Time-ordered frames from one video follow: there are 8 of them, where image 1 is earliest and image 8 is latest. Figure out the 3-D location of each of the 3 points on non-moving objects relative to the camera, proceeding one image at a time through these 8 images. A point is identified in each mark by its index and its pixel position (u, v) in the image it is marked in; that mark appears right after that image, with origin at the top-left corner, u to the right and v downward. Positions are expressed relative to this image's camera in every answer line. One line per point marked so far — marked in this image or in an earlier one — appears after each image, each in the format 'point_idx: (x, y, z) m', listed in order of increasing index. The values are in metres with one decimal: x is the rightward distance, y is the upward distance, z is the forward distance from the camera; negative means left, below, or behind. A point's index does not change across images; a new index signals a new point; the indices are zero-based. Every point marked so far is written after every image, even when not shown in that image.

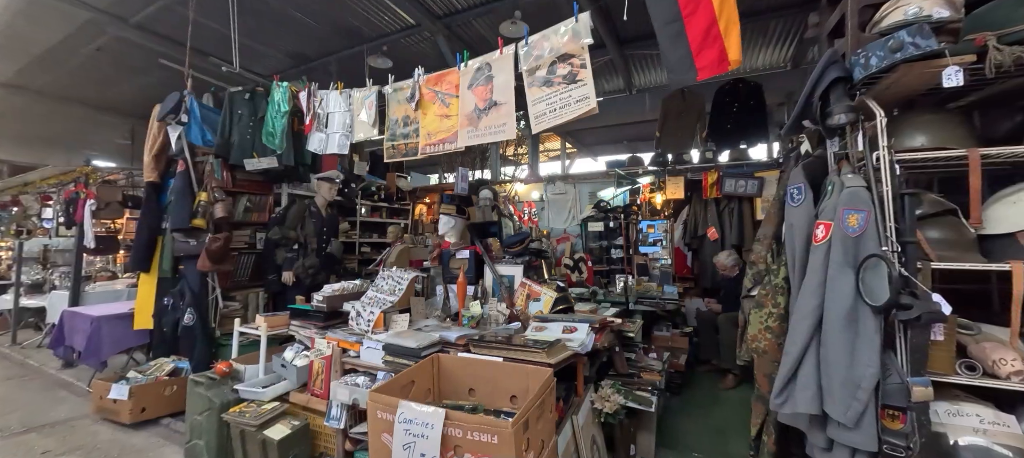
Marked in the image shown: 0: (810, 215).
0: (+1.0, 0.0, +1.3) m
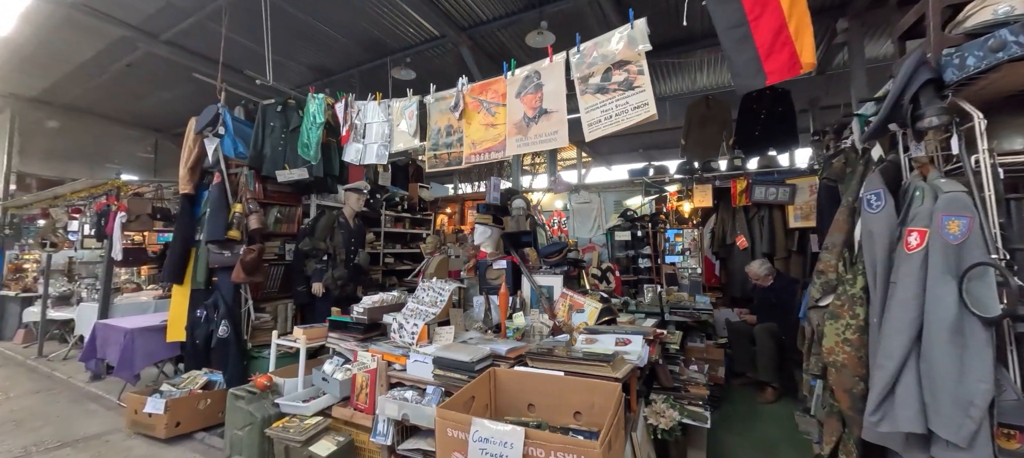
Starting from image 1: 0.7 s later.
0: (+1.2, 0.0, +1.2) m
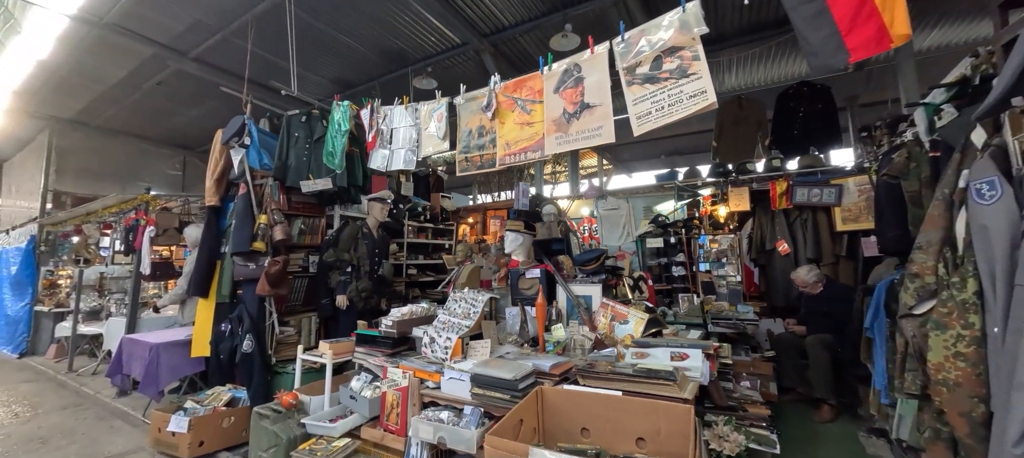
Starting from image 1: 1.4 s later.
0: (+1.4, 0.0, +1.0) m
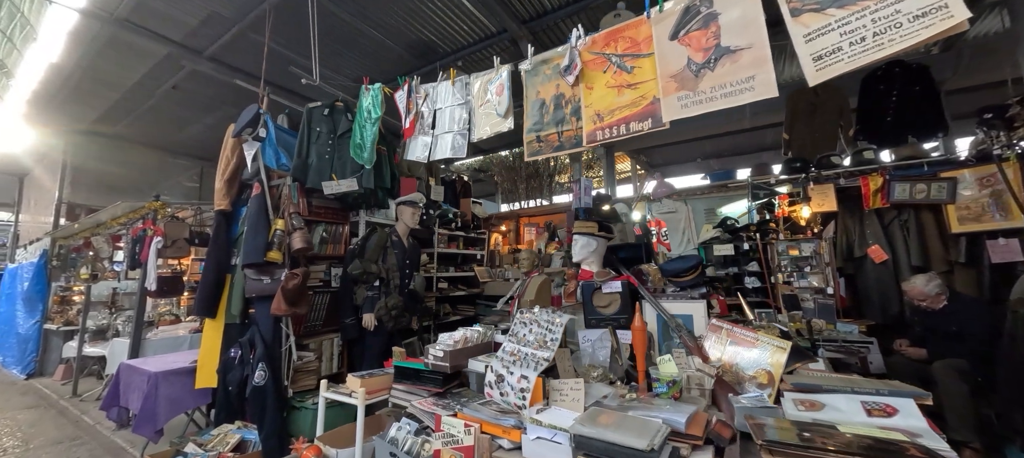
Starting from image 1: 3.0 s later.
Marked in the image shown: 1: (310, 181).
0: (+1.7, +0.1, +0.5) m
1: (-1.4, +0.3, +2.5) m
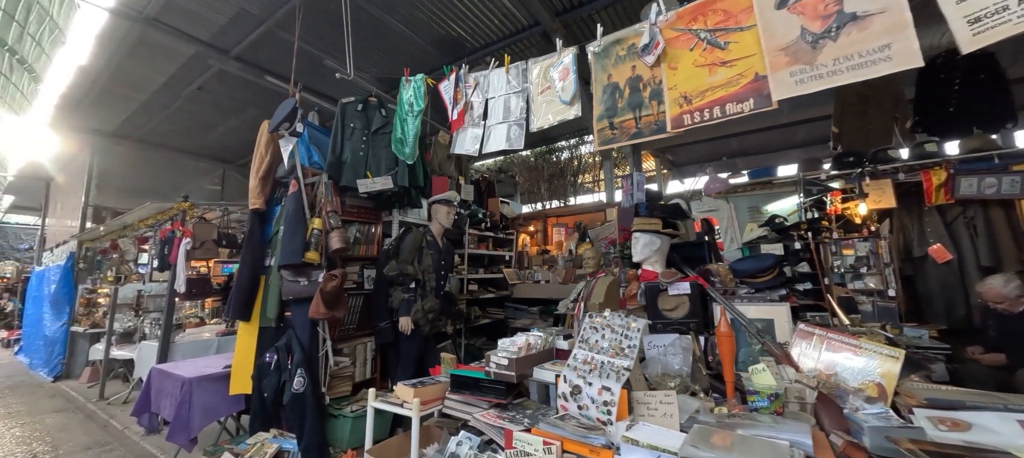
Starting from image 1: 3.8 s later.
0: (+1.9, +0.1, +0.3) m
1: (-1.1, +0.3, +2.4) m
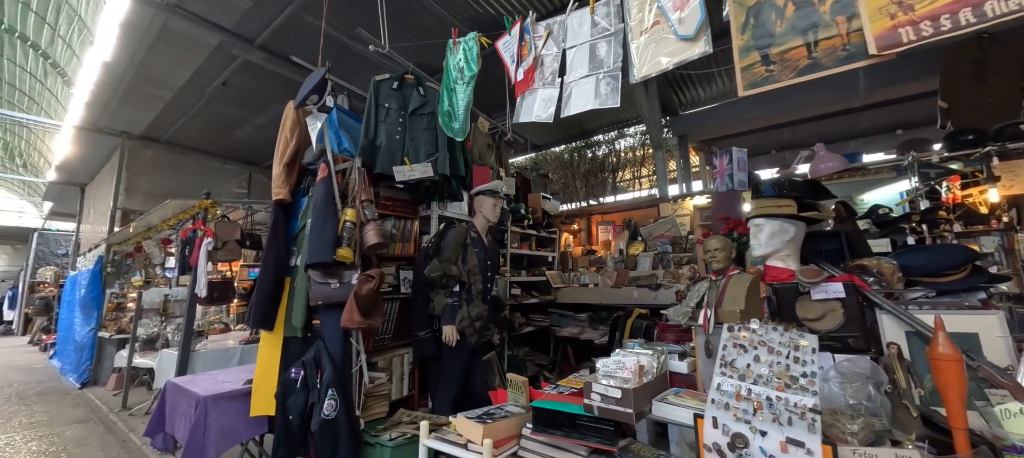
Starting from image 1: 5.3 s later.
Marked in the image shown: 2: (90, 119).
0: (+2.2, +0.2, -0.1) m
1: (-0.7, +0.4, +2.1) m
2: (-5.6, +1.5, +5.0) m
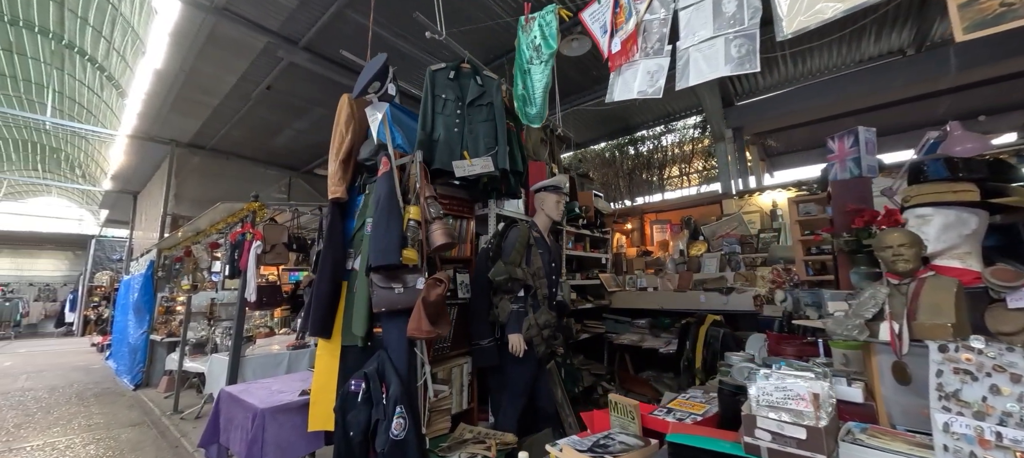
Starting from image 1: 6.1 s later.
0: (+2.4, +0.2, -0.5) m
1: (-0.4, +0.4, +1.9) m
2: (-5.1, +1.4, +5.2) m
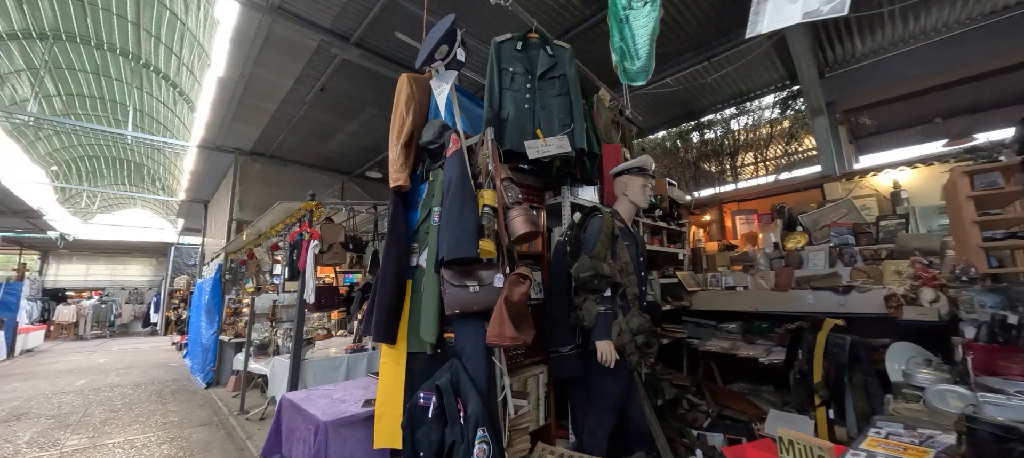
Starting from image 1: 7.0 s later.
0: (+2.5, +0.4, -1.0) m
1: (0.0, +0.4, +1.7) m
2: (-4.4, +1.3, +5.4) m
